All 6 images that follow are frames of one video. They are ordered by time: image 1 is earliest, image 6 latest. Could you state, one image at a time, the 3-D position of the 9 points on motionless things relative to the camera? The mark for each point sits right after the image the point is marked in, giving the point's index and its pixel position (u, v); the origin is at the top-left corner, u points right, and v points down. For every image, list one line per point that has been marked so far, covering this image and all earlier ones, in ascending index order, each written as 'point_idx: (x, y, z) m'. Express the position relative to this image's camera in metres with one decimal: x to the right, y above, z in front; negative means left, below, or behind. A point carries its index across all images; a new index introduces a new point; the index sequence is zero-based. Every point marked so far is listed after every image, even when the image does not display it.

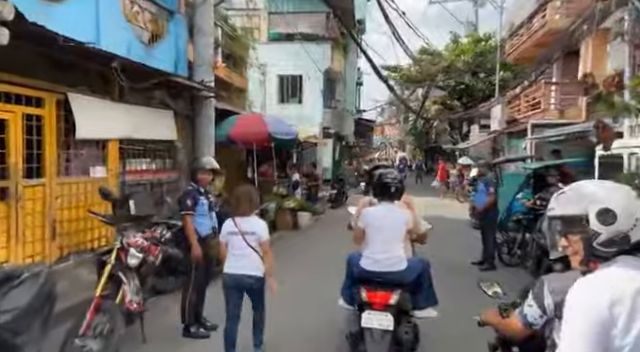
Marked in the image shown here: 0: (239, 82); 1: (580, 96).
0: (-2.0, +2.4, +12.5) m
1: (+8.6, +2.6, +17.0) m
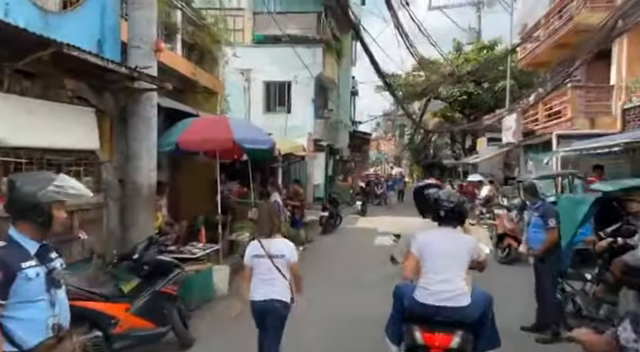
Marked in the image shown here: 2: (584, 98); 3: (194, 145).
0: (-2.3, +1.9, +10.1) m
1: (+8.3, +2.1, +14.7) m
2: (+7.7, +2.2, +15.0) m
3: (-1.8, +0.4, +7.0) m
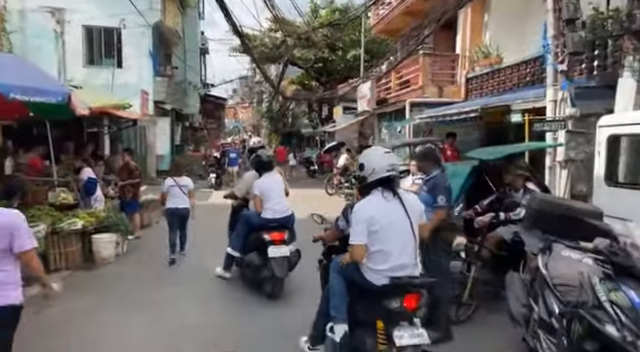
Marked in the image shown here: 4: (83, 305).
0: (-4.9, +2.3, +7.3) m
1: (+4.0, +3.1, +14.6) m
2: (+3.3, +3.2, +14.7) m
3: (-3.6, +0.7, +4.5) m
4: (-2.9, -1.6, +6.1) m
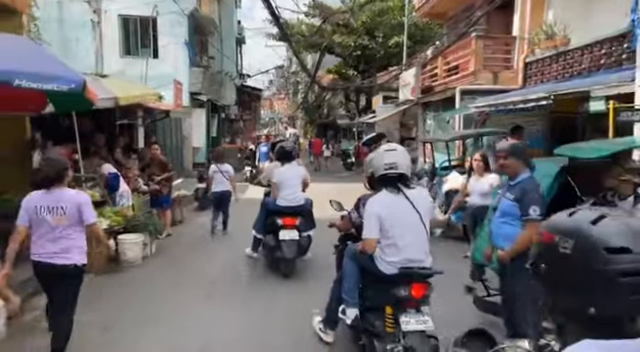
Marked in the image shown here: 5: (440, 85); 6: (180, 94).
0: (-4.3, +2.4, +6.6) m
1: (+5.1, +3.2, +13.2) m
2: (+4.4, +3.3, +13.4) m
3: (-3.1, +0.7, +3.7) m
4: (-2.4, -1.6, +5.4) m
5: (+3.9, +2.9, +16.1) m
6: (-5.4, +3.2, +19.4) m
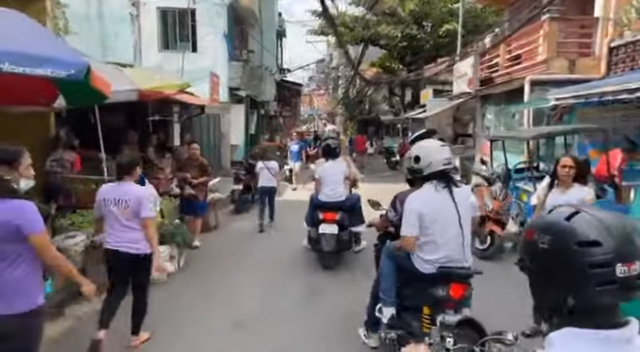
0: (-3.7, +2.3, +5.5) m
1: (+6.3, +3.1, +11.4) m
2: (+5.6, +3.2, +11.6) m
3: (-2.7, +0.6, +2.6) m
4: (-1.8, -1.7, +4.2) m
5: (+5.2, +2.9, +14.3) m
6: (-3.8, +3.2, +18.4) m
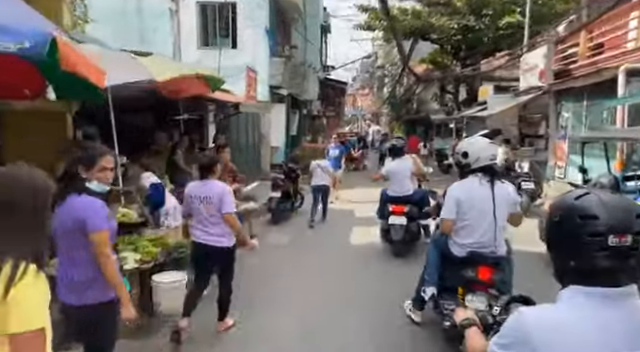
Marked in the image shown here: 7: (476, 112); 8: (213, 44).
0: (-3.2, +2.2, +4.3) m
1: (+7.2, +2.9, +9.3) m
2: (+6.6, +3.1, +9.5) m
3: (-2.5, +0.5, +1.2) m
4: (-1.5, -1.8, +2.7) m
5: (+6.4, +2.7, +12.3) m
6: (-2.2, +3.1, +17.0) m
7: (+5.7, +2.3, +18.4) m
8: (-3.8, +4.6, +17.2) m
